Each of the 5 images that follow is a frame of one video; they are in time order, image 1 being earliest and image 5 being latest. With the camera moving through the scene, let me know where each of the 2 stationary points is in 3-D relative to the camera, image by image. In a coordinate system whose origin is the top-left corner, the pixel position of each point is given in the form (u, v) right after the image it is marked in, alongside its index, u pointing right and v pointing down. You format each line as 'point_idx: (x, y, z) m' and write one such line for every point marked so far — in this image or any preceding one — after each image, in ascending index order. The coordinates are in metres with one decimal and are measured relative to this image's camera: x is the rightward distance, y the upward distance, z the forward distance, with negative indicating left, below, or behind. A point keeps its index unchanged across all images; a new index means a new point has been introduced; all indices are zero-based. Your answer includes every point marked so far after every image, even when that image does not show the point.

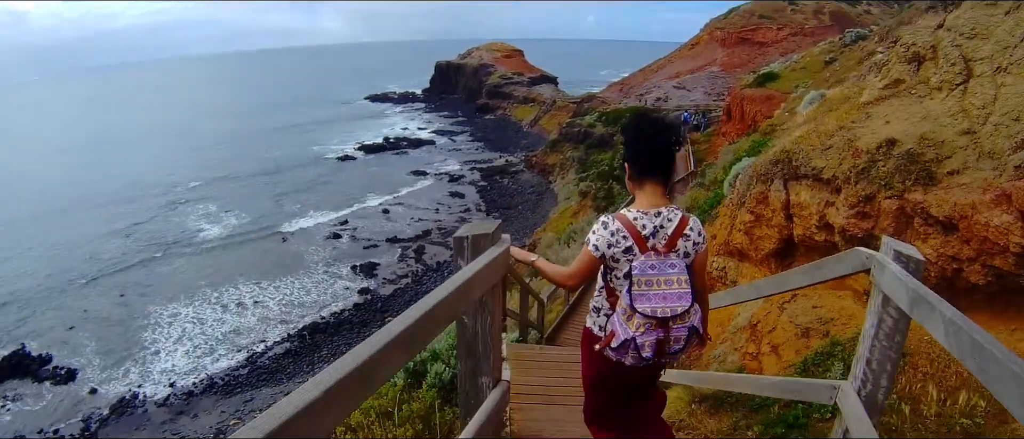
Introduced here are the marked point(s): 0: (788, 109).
0: (+6.2, +2.5, +13.8) m
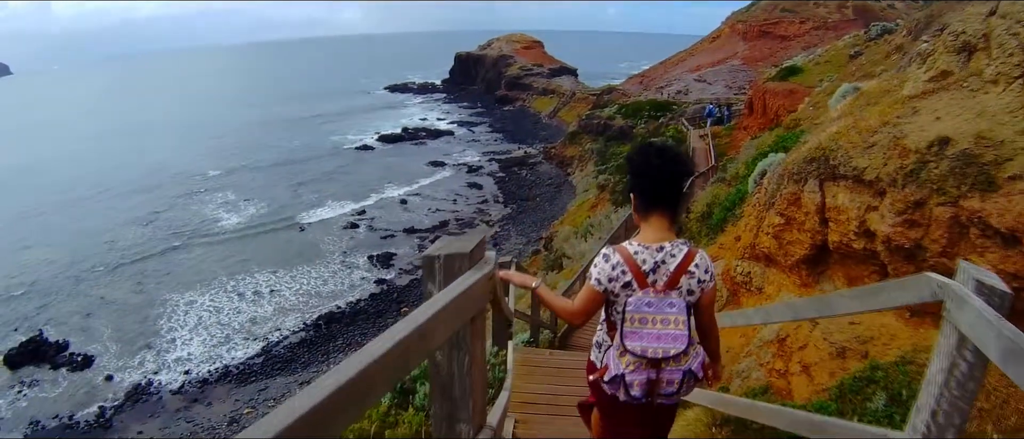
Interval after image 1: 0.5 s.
0: (+6.6, +2.6, +13.4) m
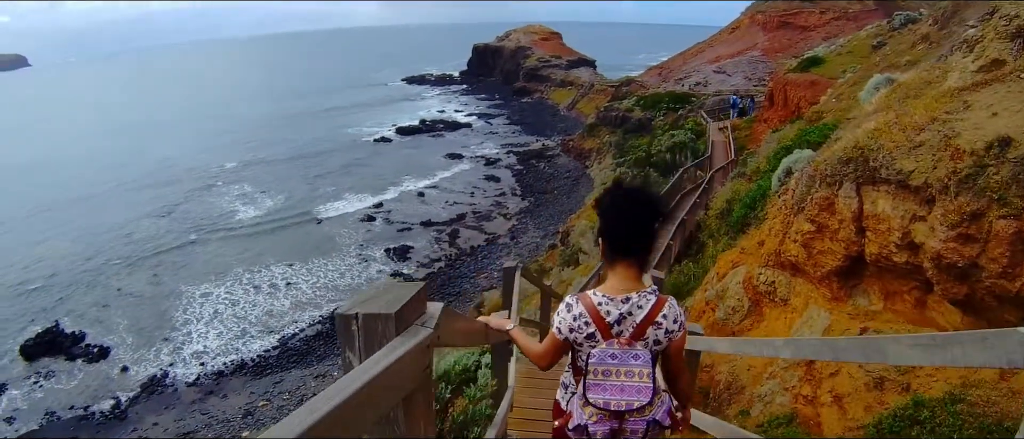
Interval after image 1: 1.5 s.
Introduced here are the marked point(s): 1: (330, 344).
0: (+6.9, +2.6, +12.9) m
1: (-5.2, -3.6, +17.2) m
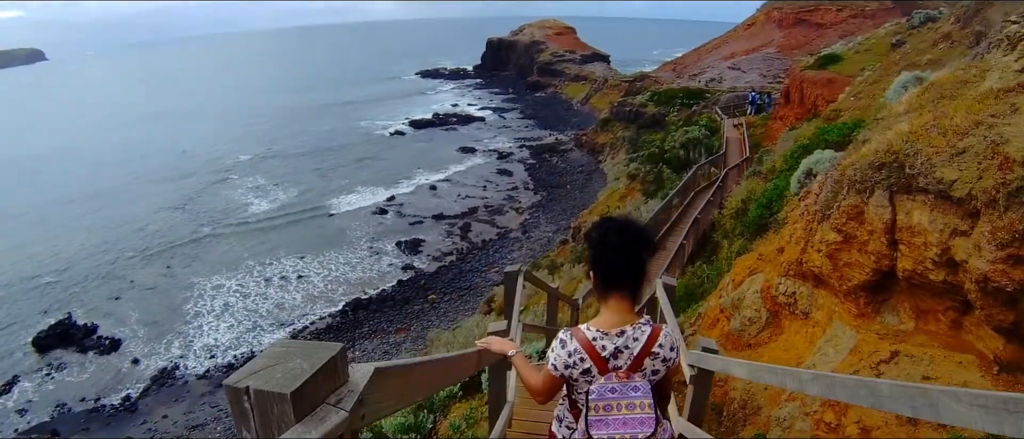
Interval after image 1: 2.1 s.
0: (+7.1, +2.6, +12.5) m
1: (-5.0, -3.4, +17.1) m
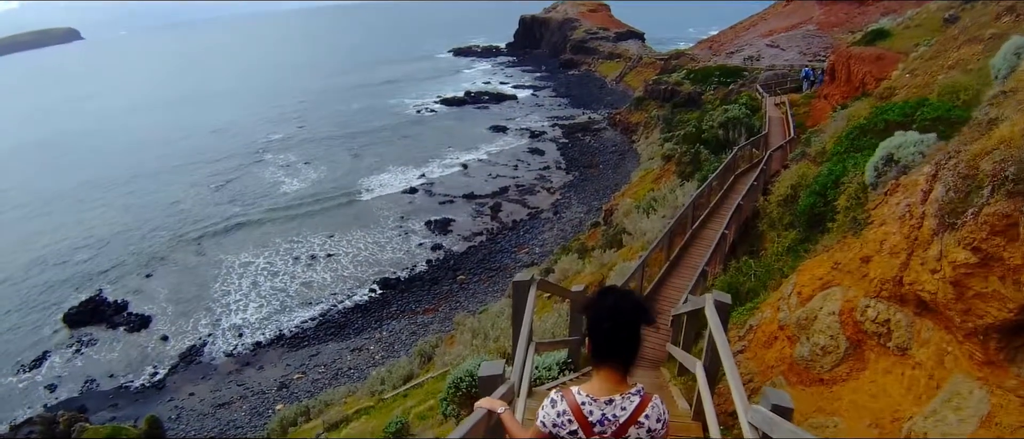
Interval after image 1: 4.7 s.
0: (+7.7, +2.9, +11.4) m
1: (-4.2, -2.9, +16.8) m
